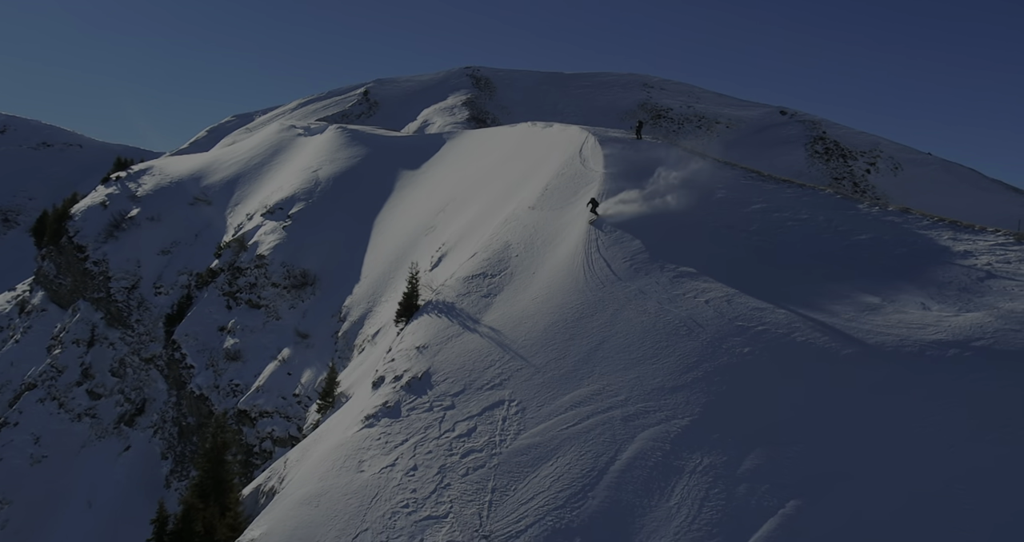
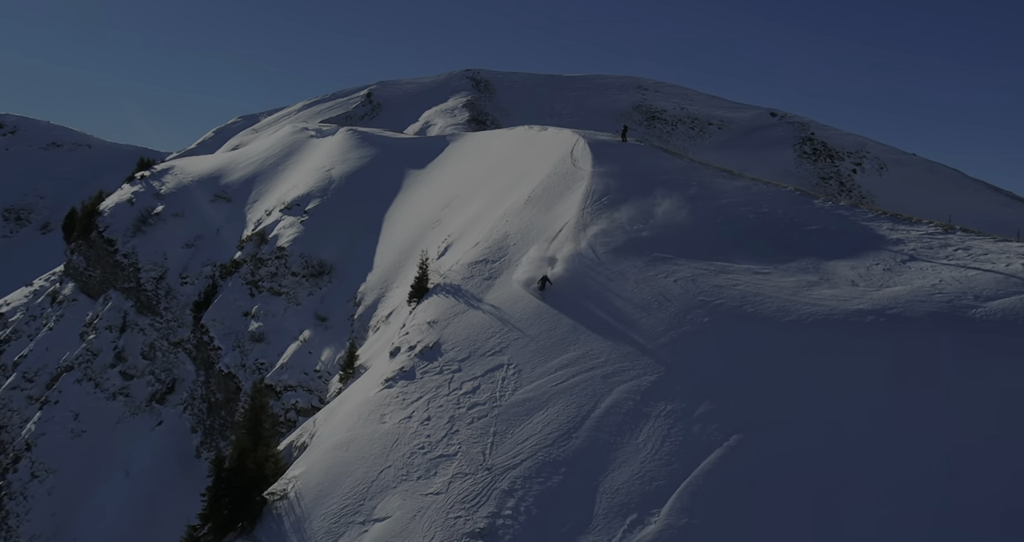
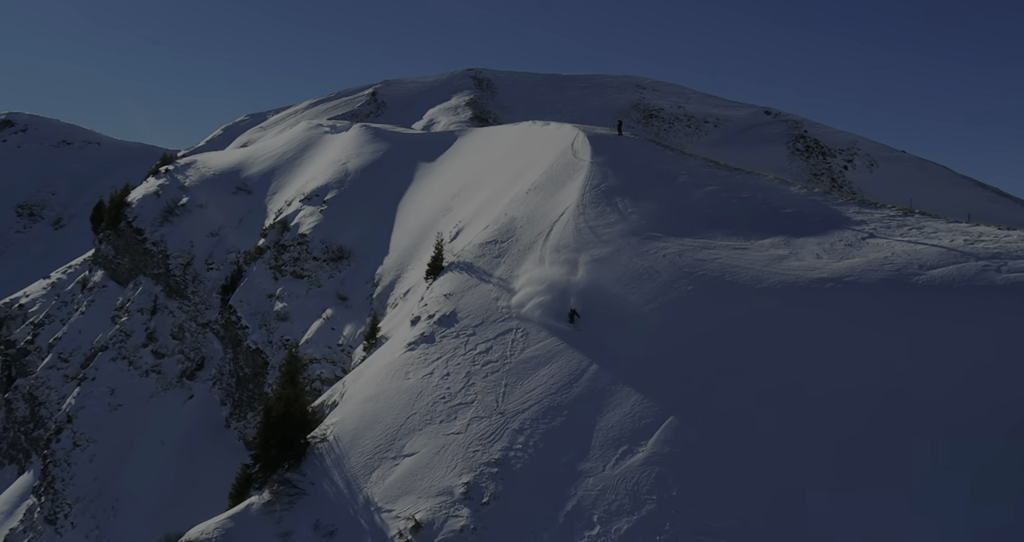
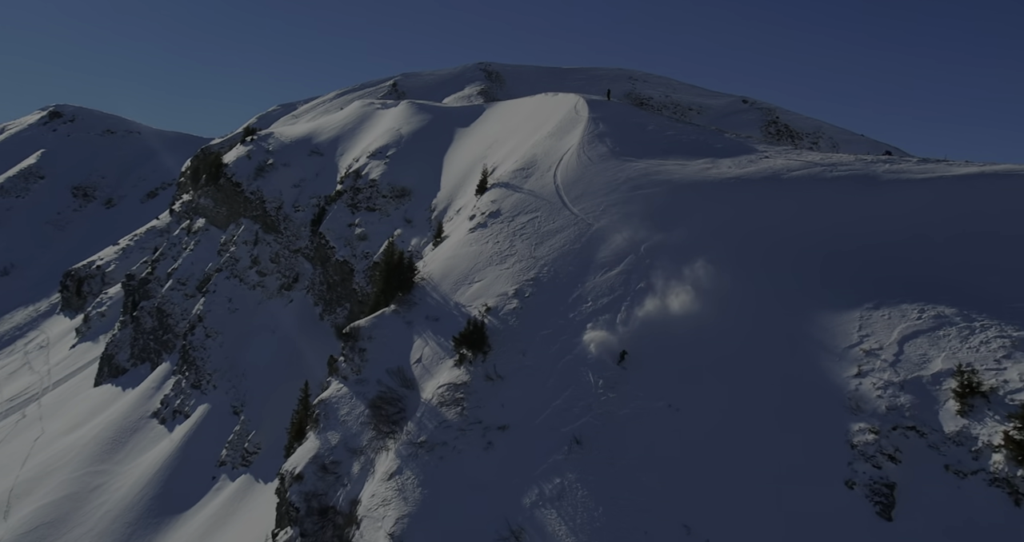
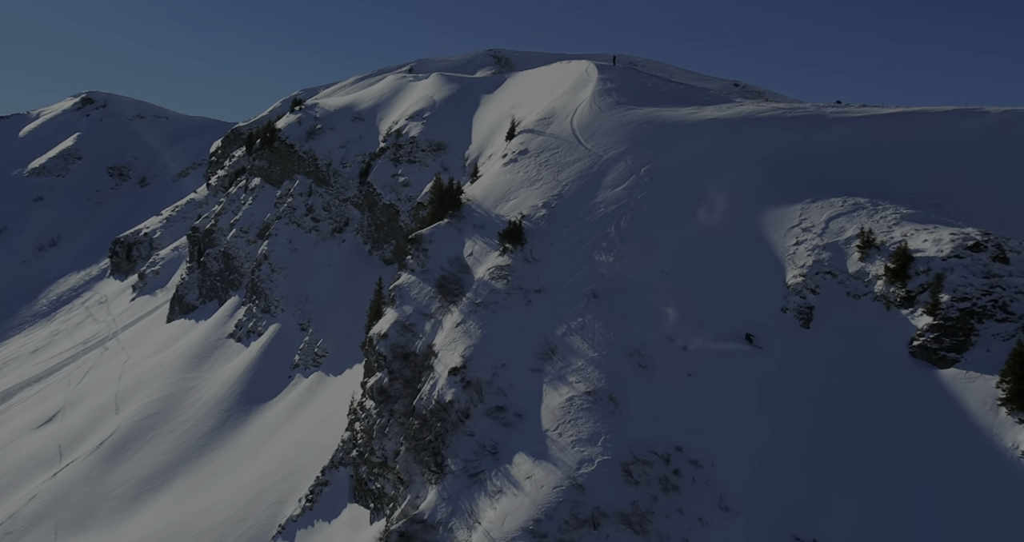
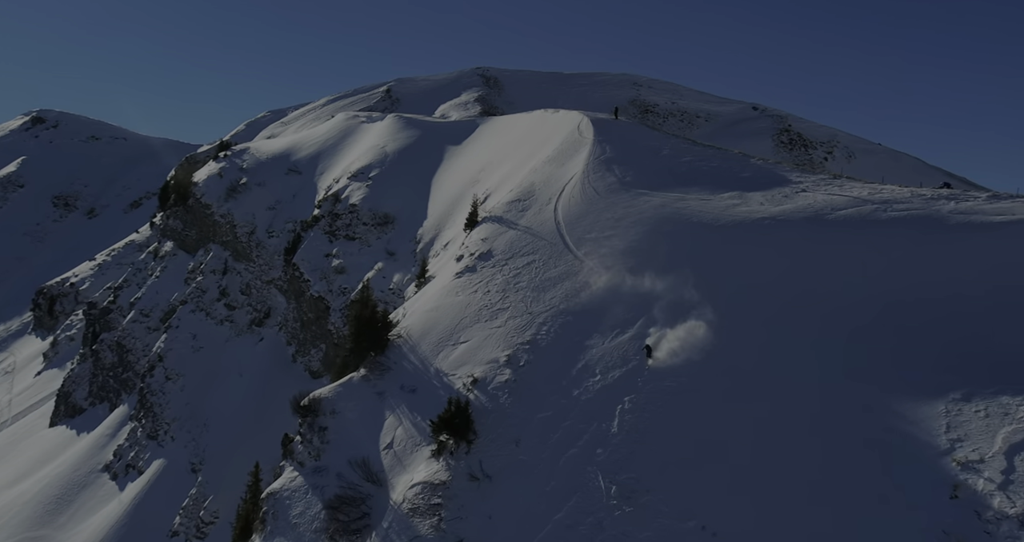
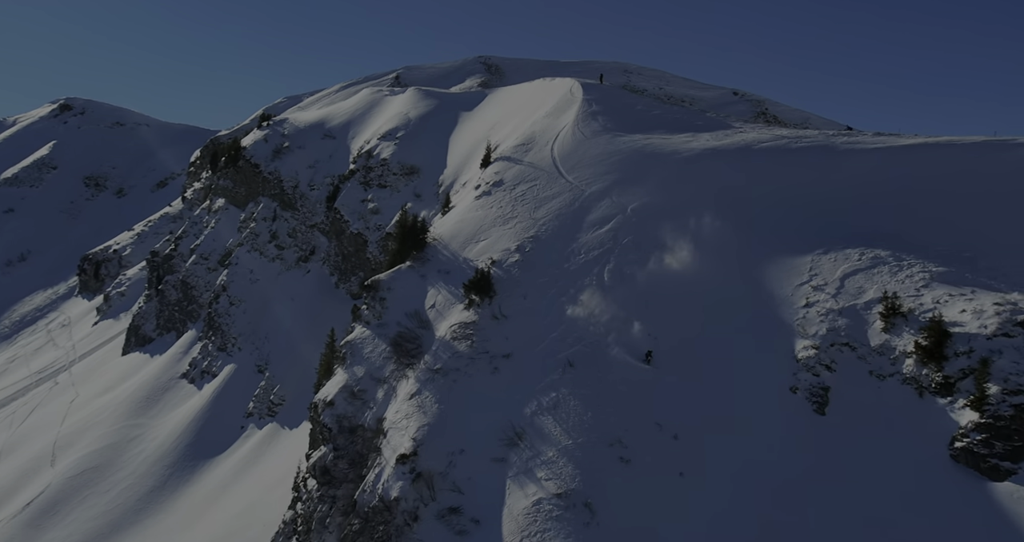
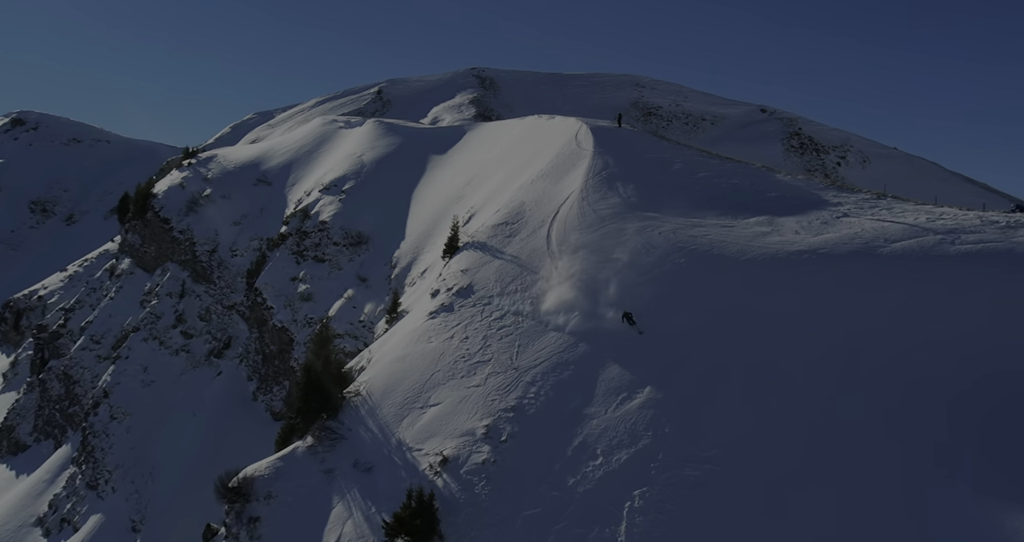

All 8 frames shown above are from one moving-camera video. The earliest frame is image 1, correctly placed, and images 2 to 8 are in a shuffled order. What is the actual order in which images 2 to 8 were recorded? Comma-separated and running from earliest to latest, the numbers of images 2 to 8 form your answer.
2, 3, 8, 6, 4, 7, 5
